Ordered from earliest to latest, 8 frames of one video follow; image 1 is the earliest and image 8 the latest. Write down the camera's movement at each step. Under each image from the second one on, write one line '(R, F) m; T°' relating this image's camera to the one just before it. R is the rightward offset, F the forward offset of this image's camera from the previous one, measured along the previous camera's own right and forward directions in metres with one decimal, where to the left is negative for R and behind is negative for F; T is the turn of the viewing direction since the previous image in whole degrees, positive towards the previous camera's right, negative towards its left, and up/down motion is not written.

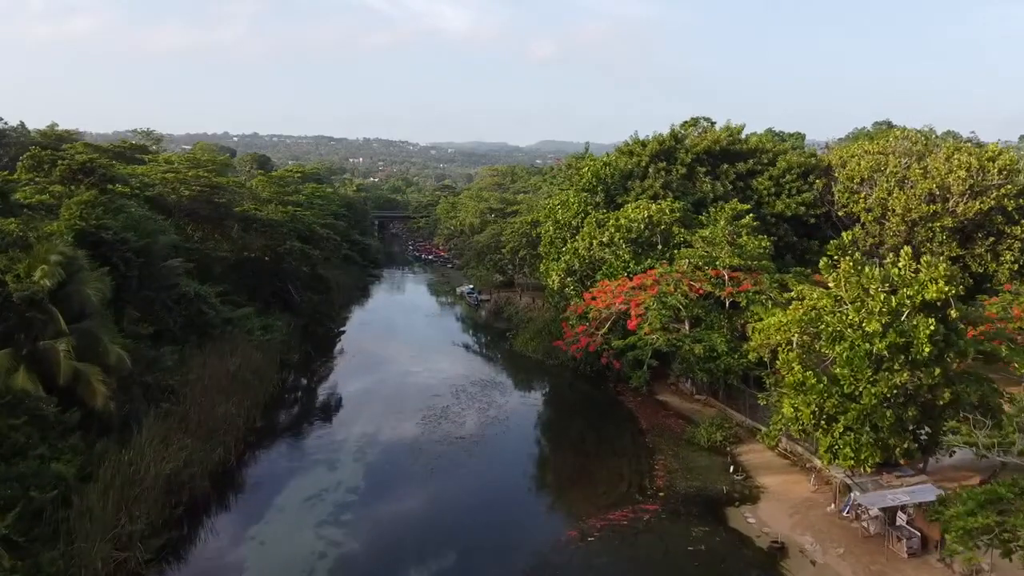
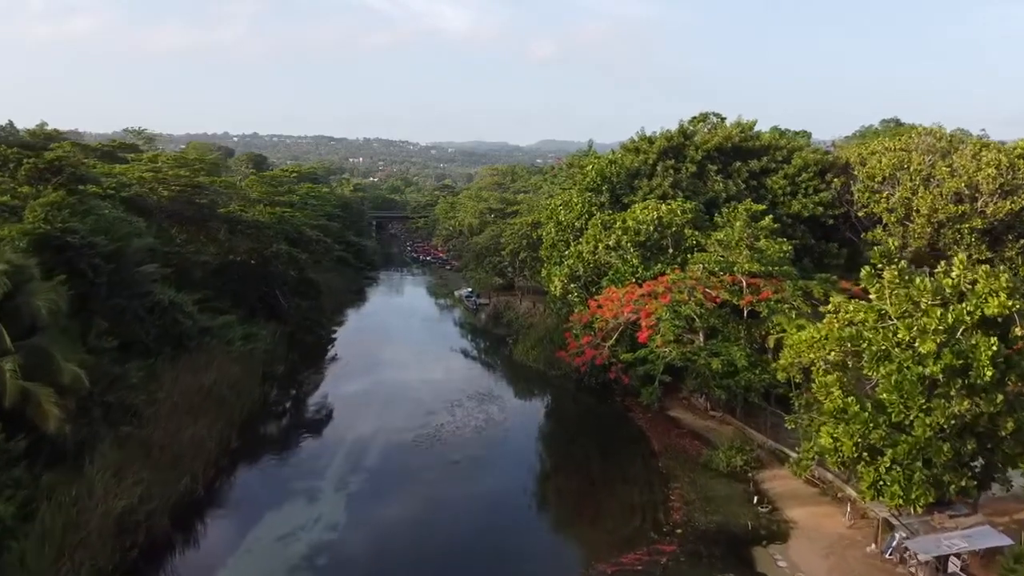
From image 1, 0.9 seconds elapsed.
(0.0, +1.4) m; 0°
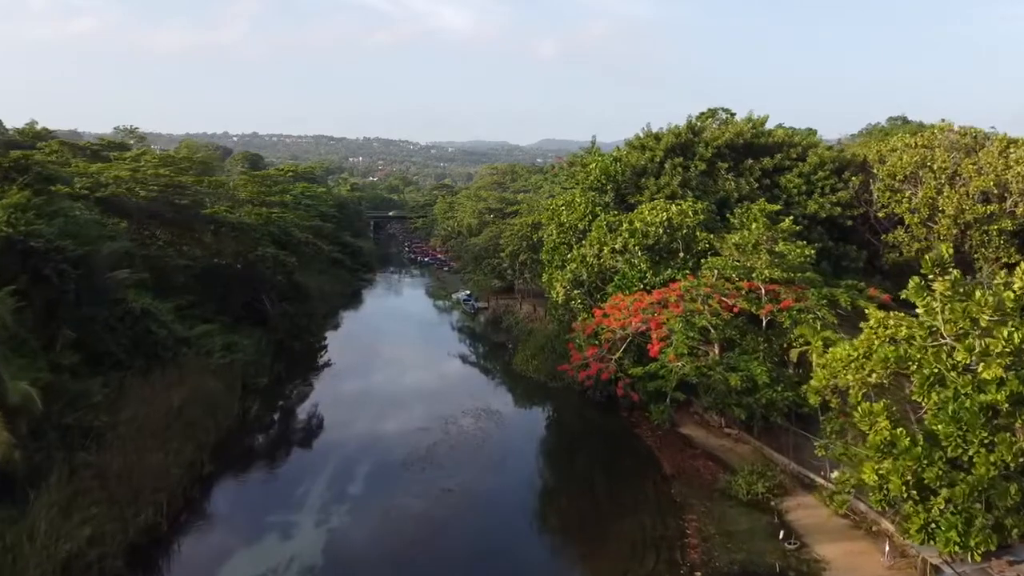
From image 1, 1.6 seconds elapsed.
(0.0, +1.3) m; 0°
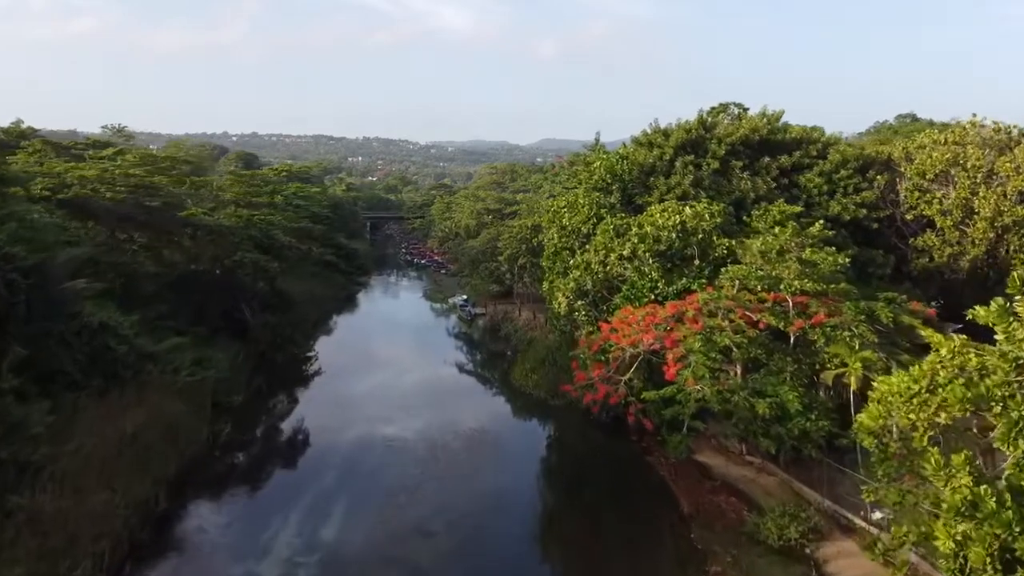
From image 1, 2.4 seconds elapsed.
(0.0, +1.6) m; 0°
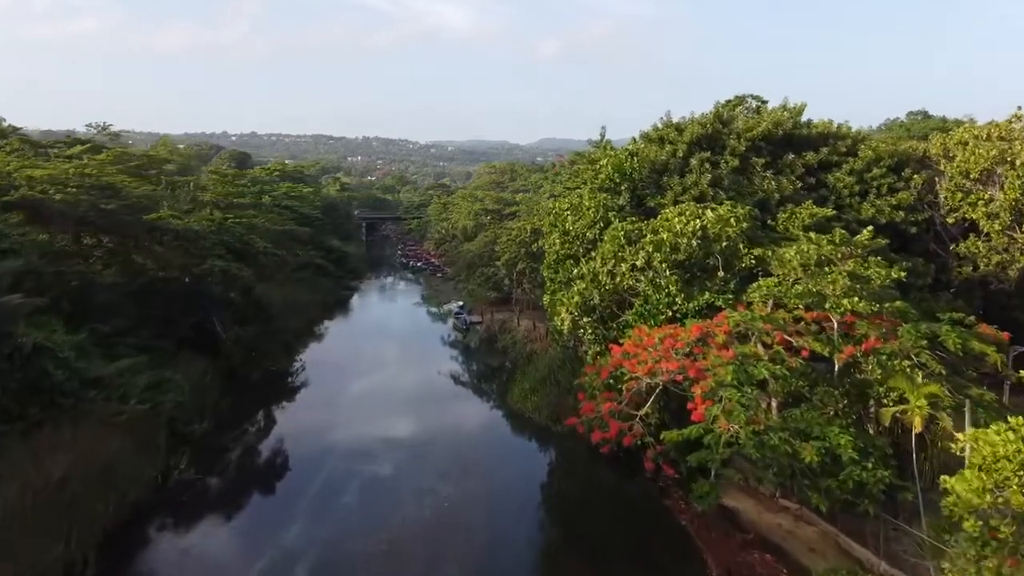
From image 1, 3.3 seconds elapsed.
(+0.1, +2.0) m; 0°
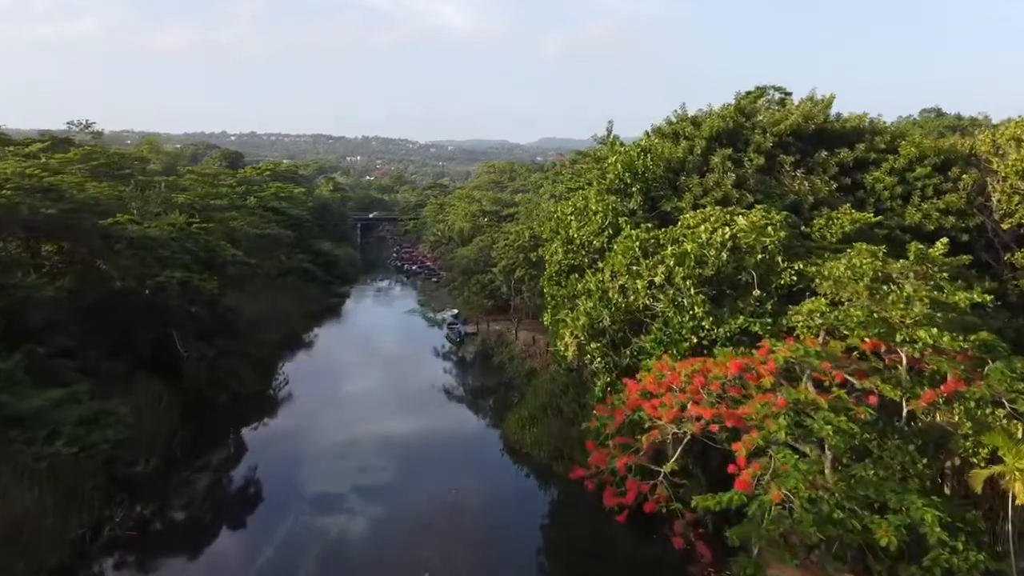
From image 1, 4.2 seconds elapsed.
(+0.1, +2.1) m; 0°
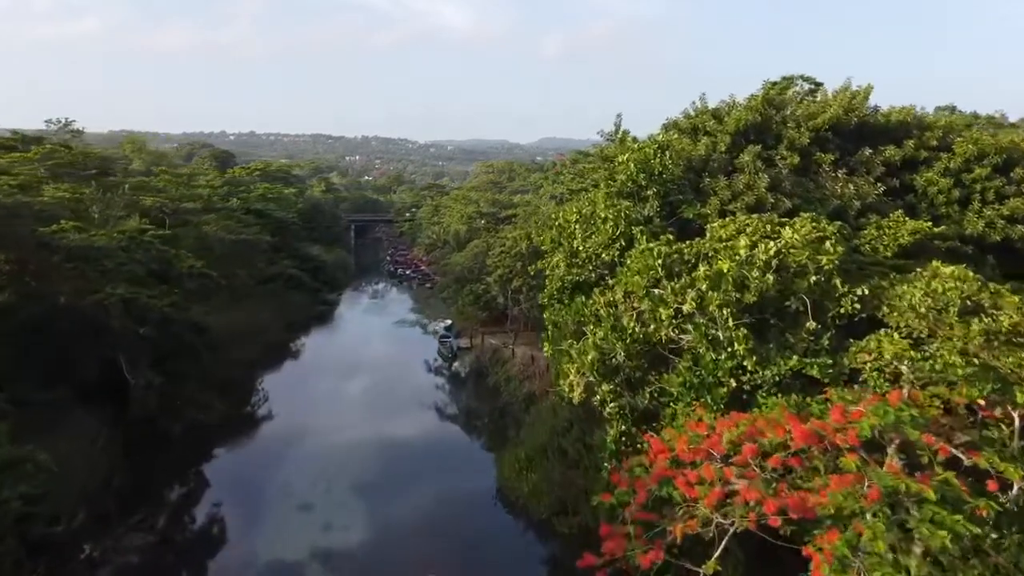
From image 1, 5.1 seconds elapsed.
(+0.1, +2.2) m; 0°
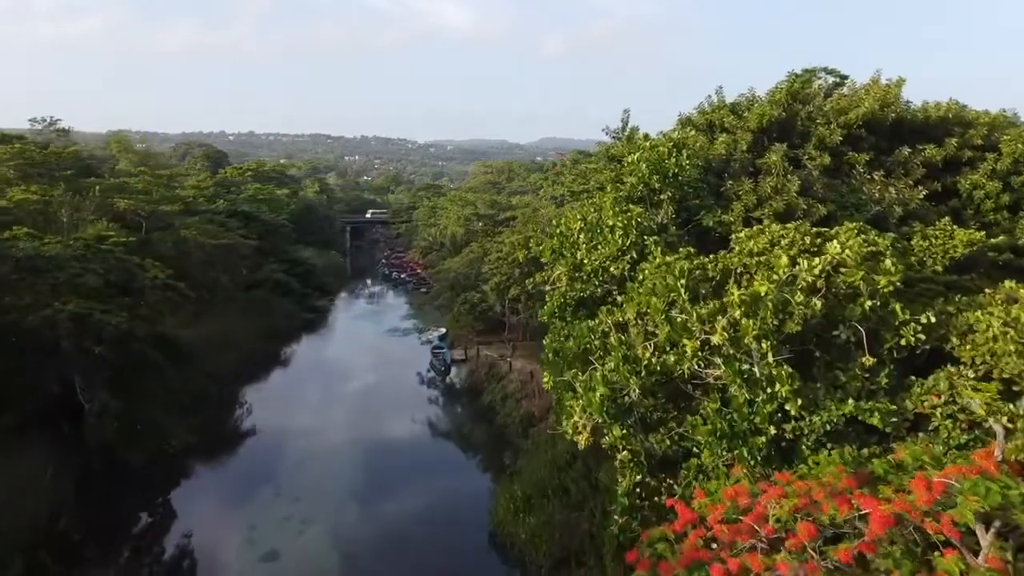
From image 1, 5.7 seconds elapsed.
(+0.1, +1.5) m; 0°
